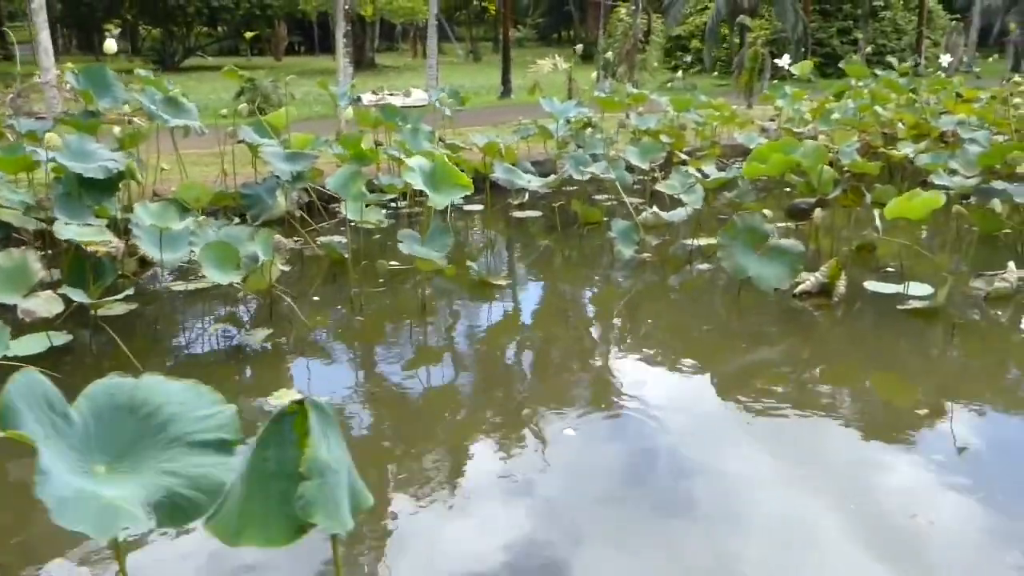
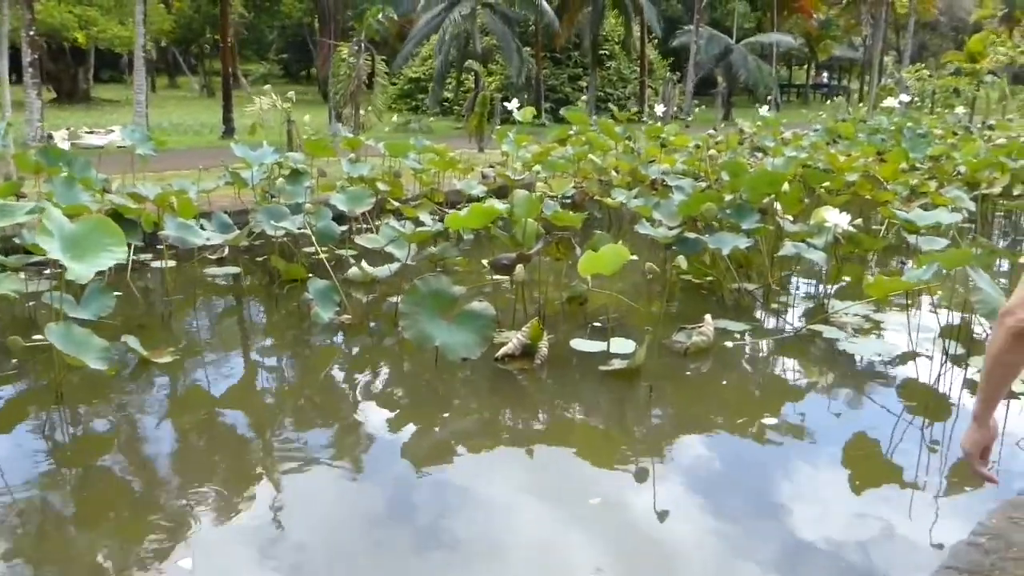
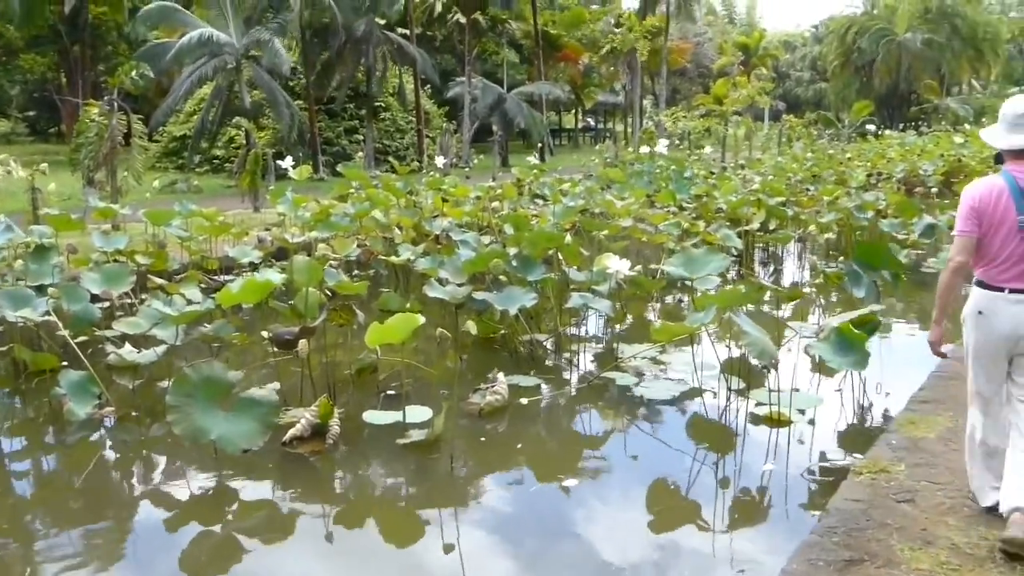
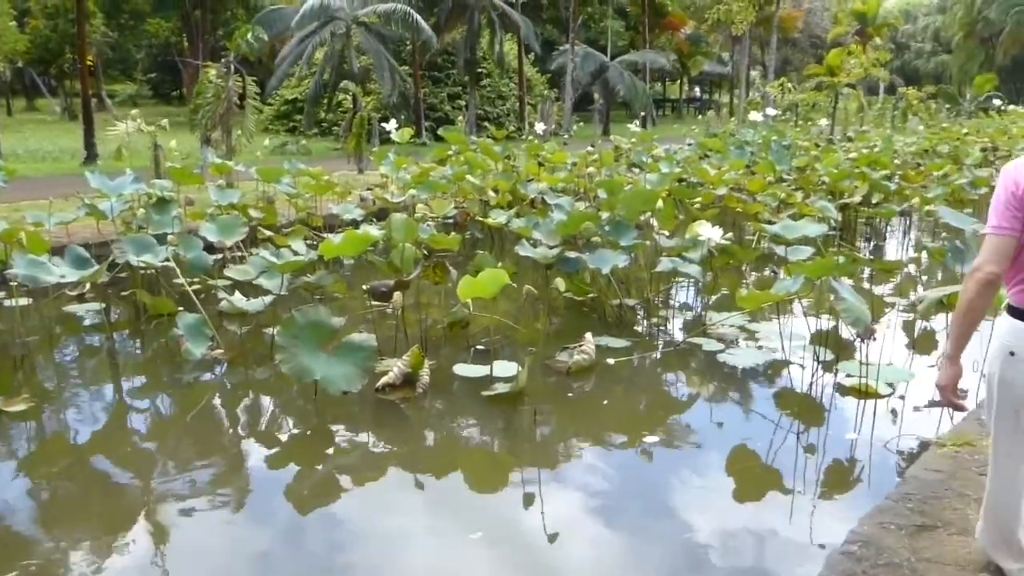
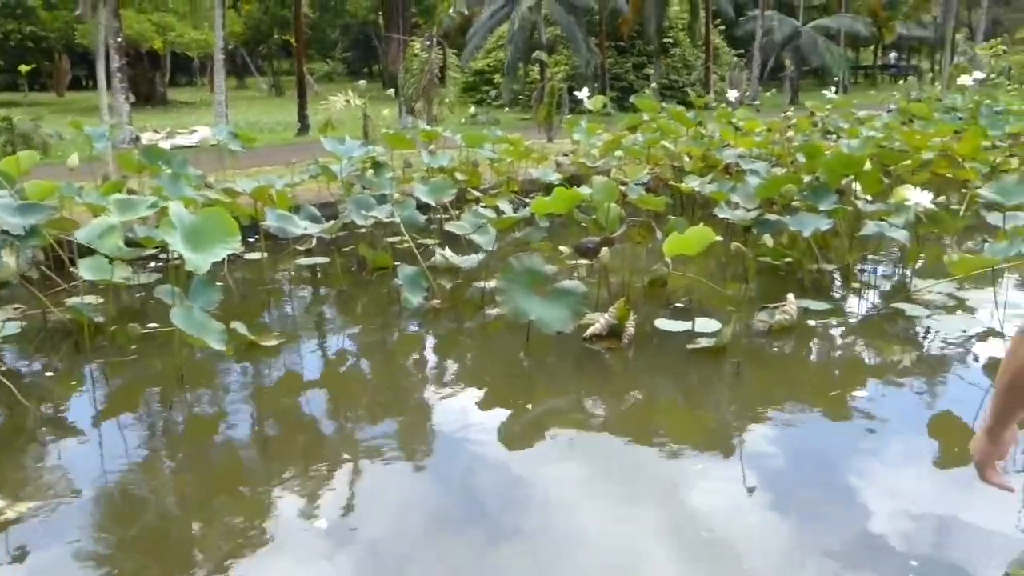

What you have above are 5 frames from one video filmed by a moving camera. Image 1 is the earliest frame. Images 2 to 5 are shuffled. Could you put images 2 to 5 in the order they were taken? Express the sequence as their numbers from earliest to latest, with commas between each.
5, 2, 4, 3
